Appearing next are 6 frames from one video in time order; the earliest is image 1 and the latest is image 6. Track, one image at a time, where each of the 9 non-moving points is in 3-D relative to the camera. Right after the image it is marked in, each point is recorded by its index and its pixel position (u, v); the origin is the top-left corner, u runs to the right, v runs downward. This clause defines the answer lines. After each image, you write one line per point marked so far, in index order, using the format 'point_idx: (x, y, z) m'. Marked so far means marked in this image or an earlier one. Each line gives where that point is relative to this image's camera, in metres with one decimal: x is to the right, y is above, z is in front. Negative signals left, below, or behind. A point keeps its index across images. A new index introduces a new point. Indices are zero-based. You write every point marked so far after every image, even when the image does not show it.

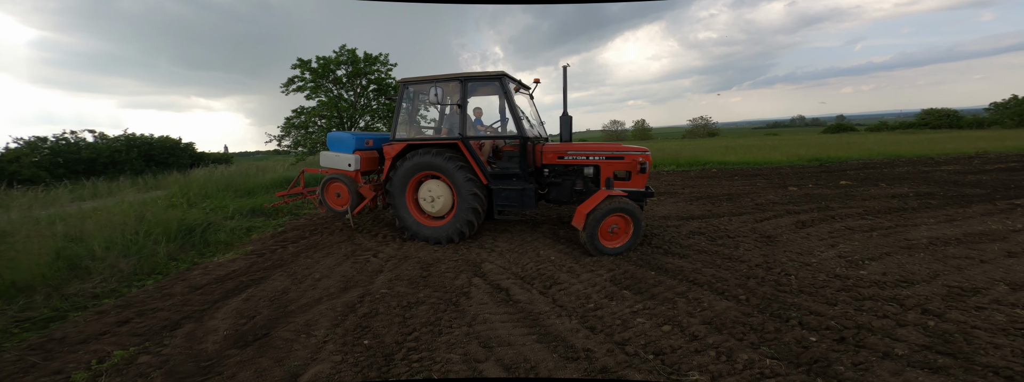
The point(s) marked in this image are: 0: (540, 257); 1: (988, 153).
0: (+0.3, -0.7, +3.4) m
1: (+15.4, +1.2, +10.8) m
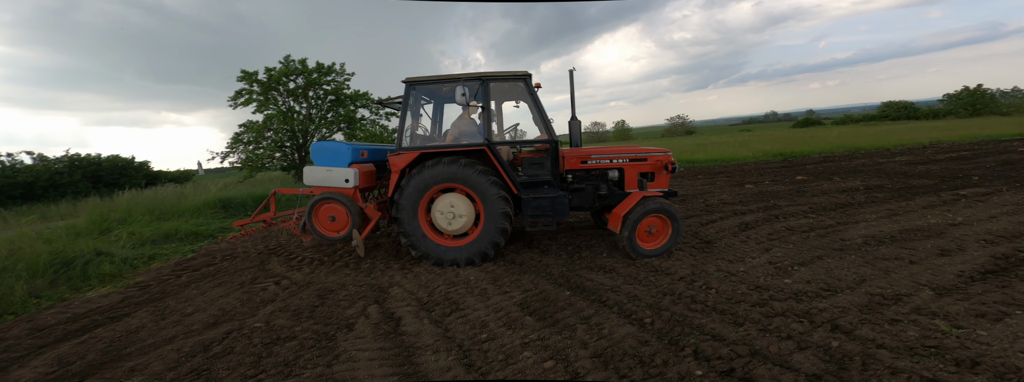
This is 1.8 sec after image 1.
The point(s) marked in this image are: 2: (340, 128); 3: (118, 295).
0: (-0.5, -0.8, +3.1) m
1: (+14.2, +1.6, +11.0) m
2: (-5.0, +1.9, +9.7) m
3: (-3.6, -1.0, +3.0) m
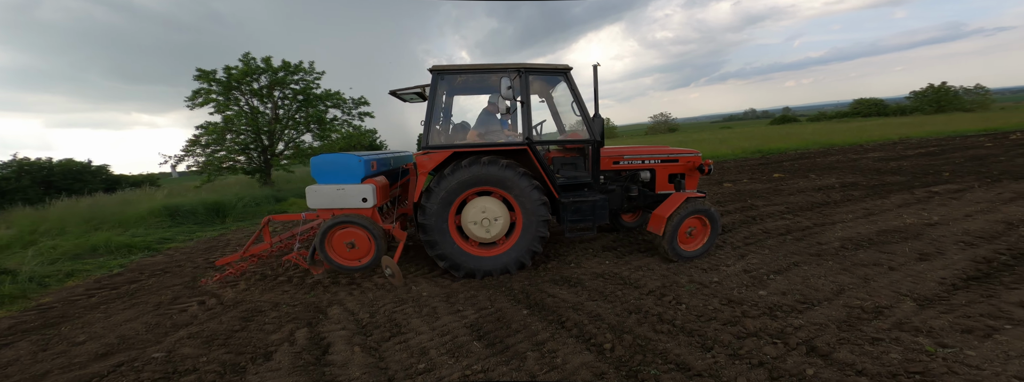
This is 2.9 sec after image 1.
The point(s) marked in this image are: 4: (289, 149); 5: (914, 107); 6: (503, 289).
0: (-0.9, -0.9, +2.8) m
1: (+13.5, +1.8, +11.2) m
2: (-5.7, +1.8, +9.2) m
3: (-4.0, -1.1, +2.6) m
4: (-6.0, +1.2, +8.9) m
5: (+23.6, +5.0, +19.4) m
6: (-0.1, -0.8, +2.8) m
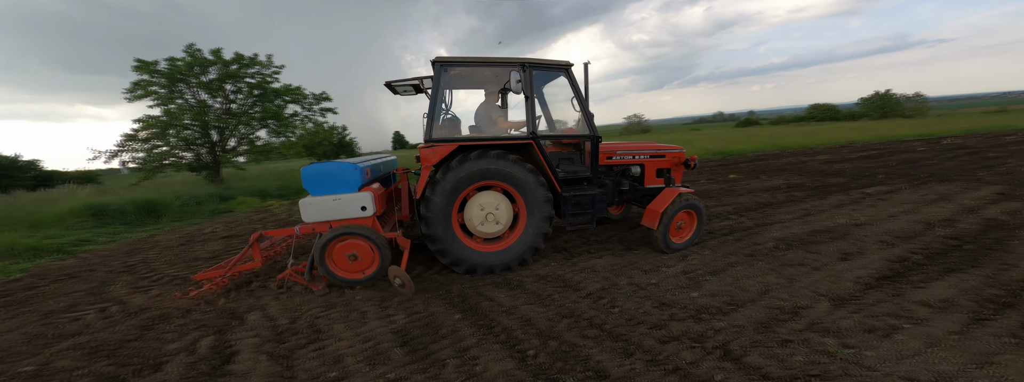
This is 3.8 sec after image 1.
0: (-1.4, -0.9, +2.6) m
1: (+12.5, +1.8, +12.0) m
2: (-6.6, +1.8, +8.8) m
3: (-4.4, -1.1, +2.3) m
4: (-6.9, +1.2, +8.4) m
5: (+22.0, +5.0, +20.8) m
6: (-0.6, -0.8, +2.7) m
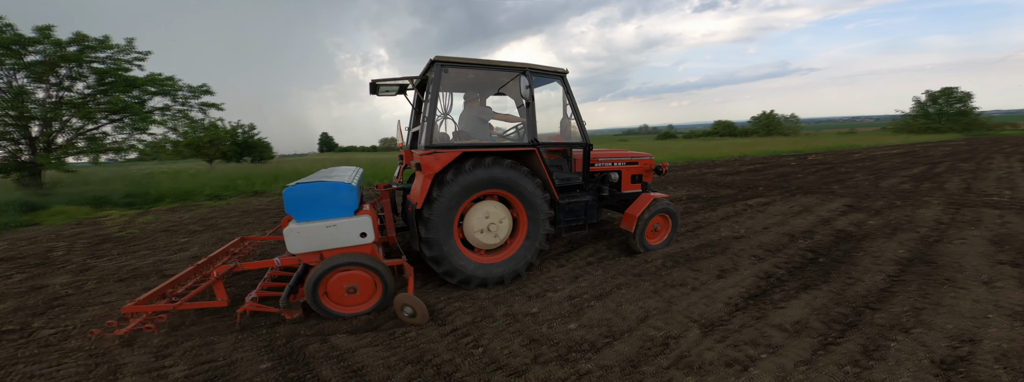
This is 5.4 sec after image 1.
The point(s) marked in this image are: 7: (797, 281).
0: (-2.4, -1.0, +1.9) m
1: (+9.7, +1.4, +13.6) m
2: (-8.5, +1.6, +7.1) m
3: (-5.3, -1.2, +1.0) m
4: (-8.8, +1.0, +6.7) m
5: (+17.6, +4.5, +23.9) m
6: (-1.6, -1.0, +2.1) m
7: (+2.2, -0.7, +2.6) m
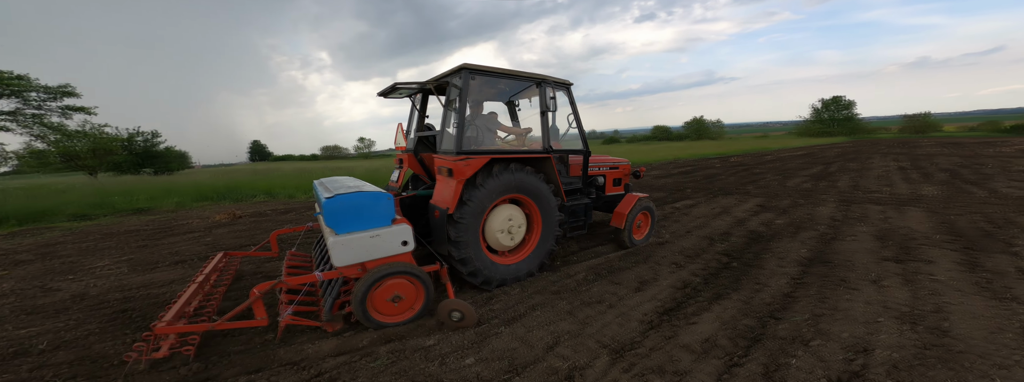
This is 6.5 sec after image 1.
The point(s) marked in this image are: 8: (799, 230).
0: (-2.9, -1.2, +1.3) m
1: (+7.4, +1.4, +14.4) m
2: (-9.8, +1.1, +5.6) m
3: (-5.7, -1.4, 0.0) m
4: (-10.0, +0.5, +5.2) m
5: (+13.7, +4.5, +25.8) m
6: (-2.2, -1.1, +1.6) m
7: (+1.5, -0.7, +2.5) m
8: (+3.3, -0.4, +3.7) m
